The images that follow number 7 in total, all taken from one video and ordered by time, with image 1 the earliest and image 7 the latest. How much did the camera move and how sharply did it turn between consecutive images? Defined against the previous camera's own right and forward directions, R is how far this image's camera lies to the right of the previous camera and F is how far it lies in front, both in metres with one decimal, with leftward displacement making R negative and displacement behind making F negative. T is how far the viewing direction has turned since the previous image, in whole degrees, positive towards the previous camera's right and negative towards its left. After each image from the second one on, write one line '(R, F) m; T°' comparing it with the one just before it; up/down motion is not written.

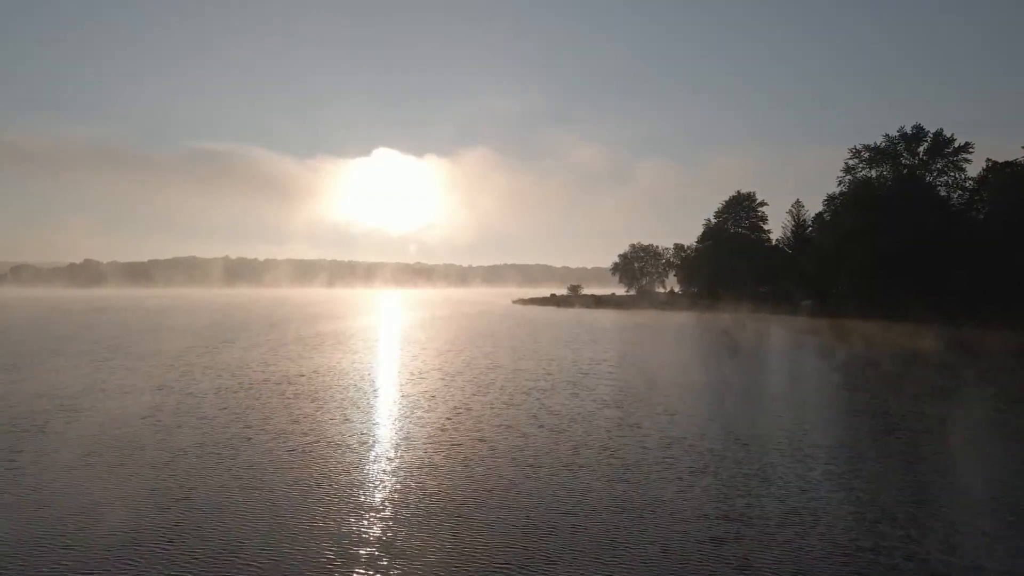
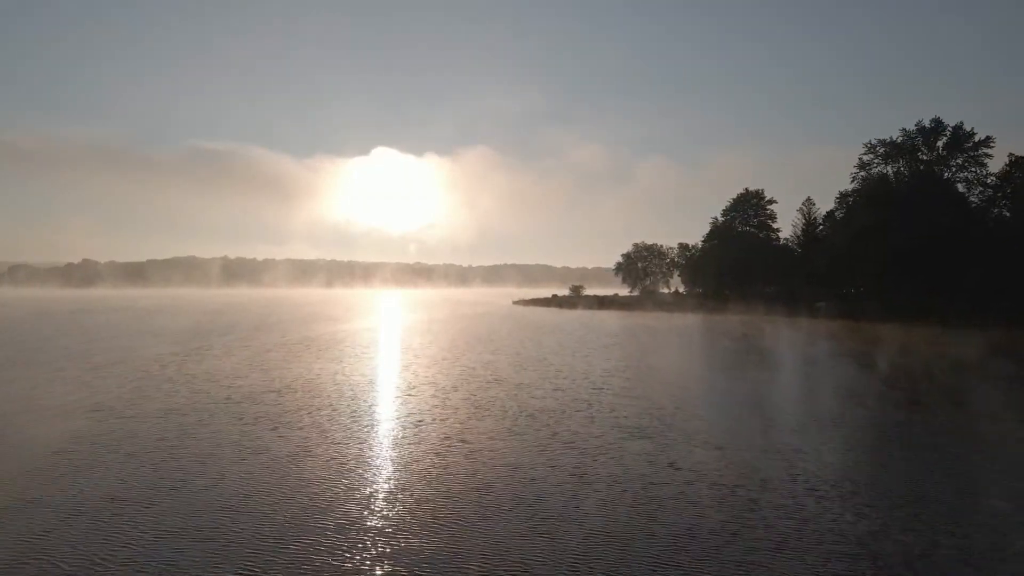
(-0.1, +4.9) m; 0°
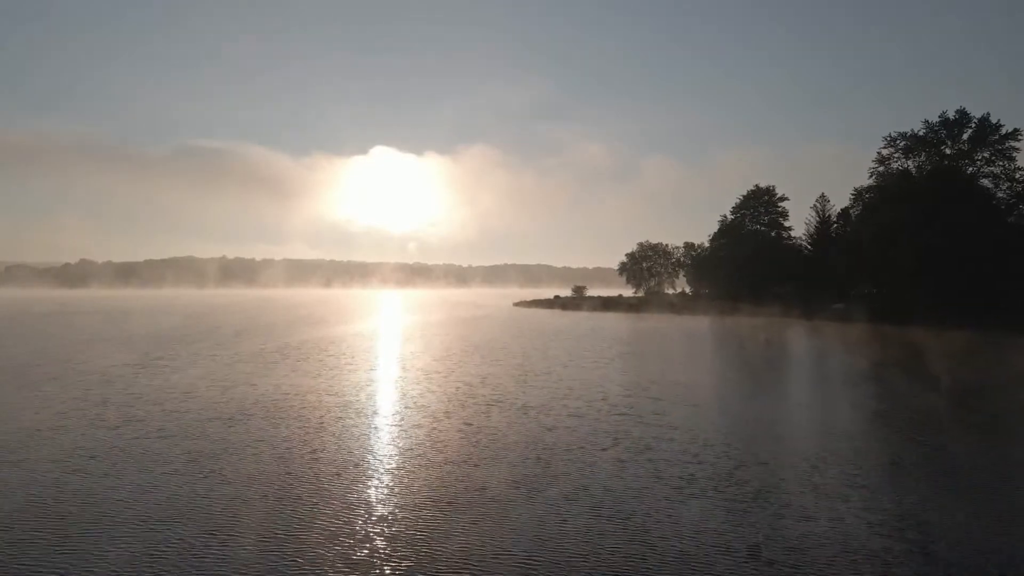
(-0.2, +5.9) m; 0°
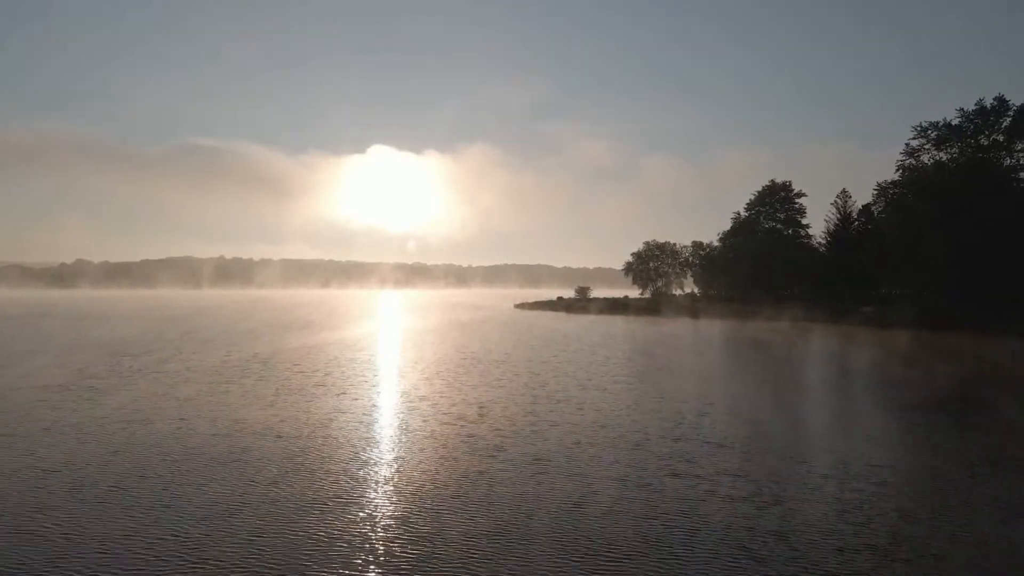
(-0.3, +7.8) m; 0°
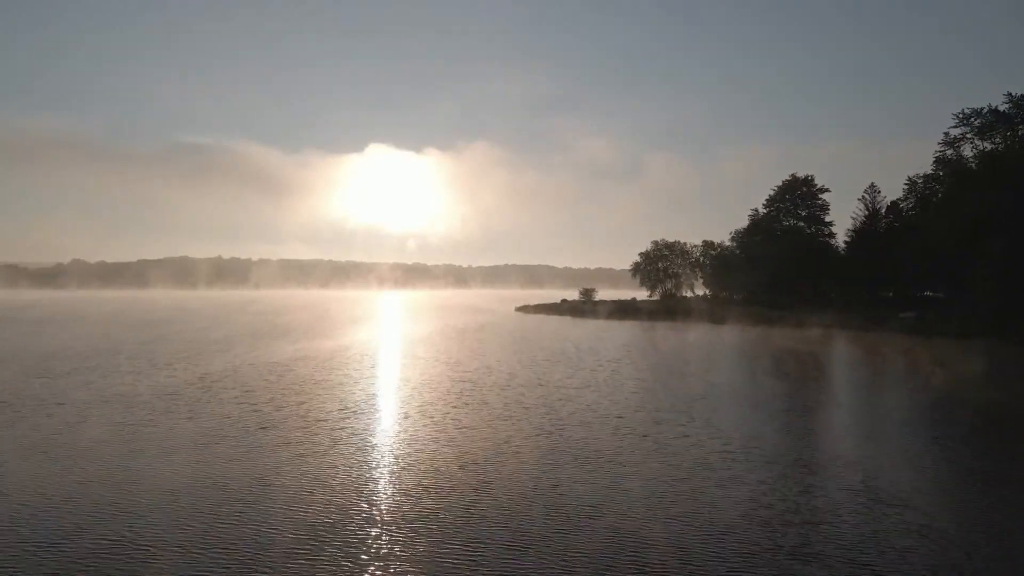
(-0.4, +9.1) m; 0°
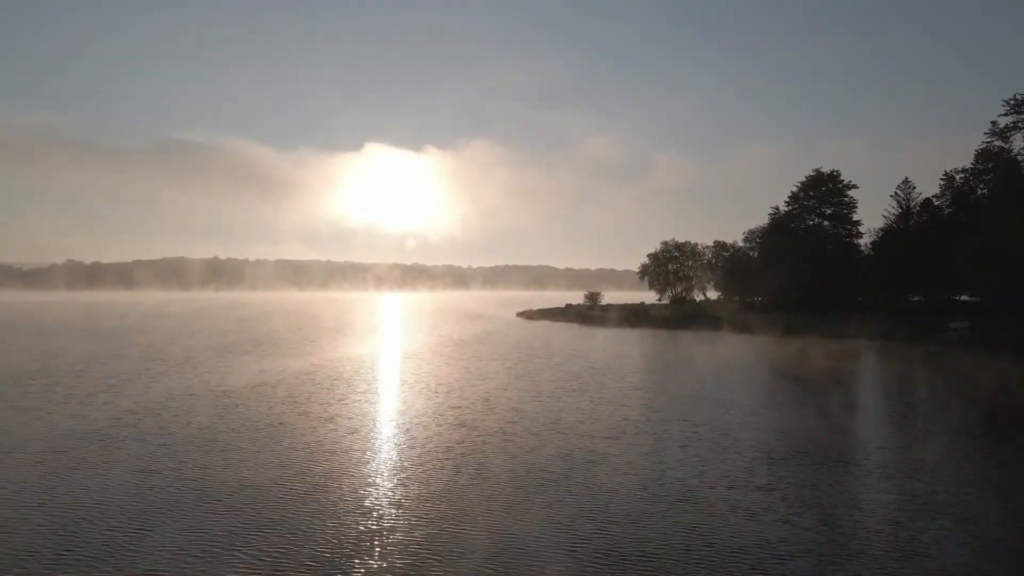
(-0.3, +9.3) m; 0°
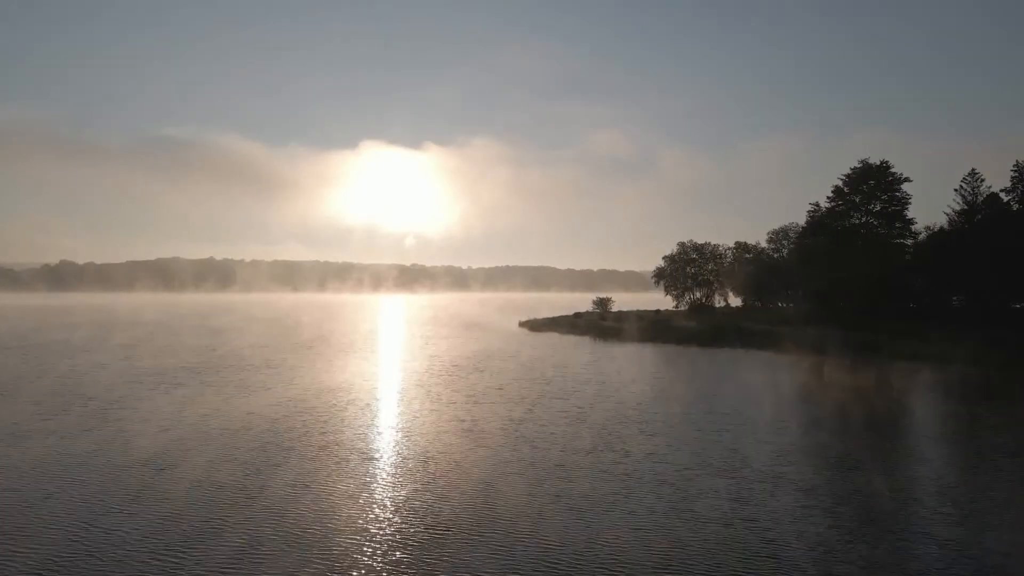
(-0.5, +14.4) m; 0°
